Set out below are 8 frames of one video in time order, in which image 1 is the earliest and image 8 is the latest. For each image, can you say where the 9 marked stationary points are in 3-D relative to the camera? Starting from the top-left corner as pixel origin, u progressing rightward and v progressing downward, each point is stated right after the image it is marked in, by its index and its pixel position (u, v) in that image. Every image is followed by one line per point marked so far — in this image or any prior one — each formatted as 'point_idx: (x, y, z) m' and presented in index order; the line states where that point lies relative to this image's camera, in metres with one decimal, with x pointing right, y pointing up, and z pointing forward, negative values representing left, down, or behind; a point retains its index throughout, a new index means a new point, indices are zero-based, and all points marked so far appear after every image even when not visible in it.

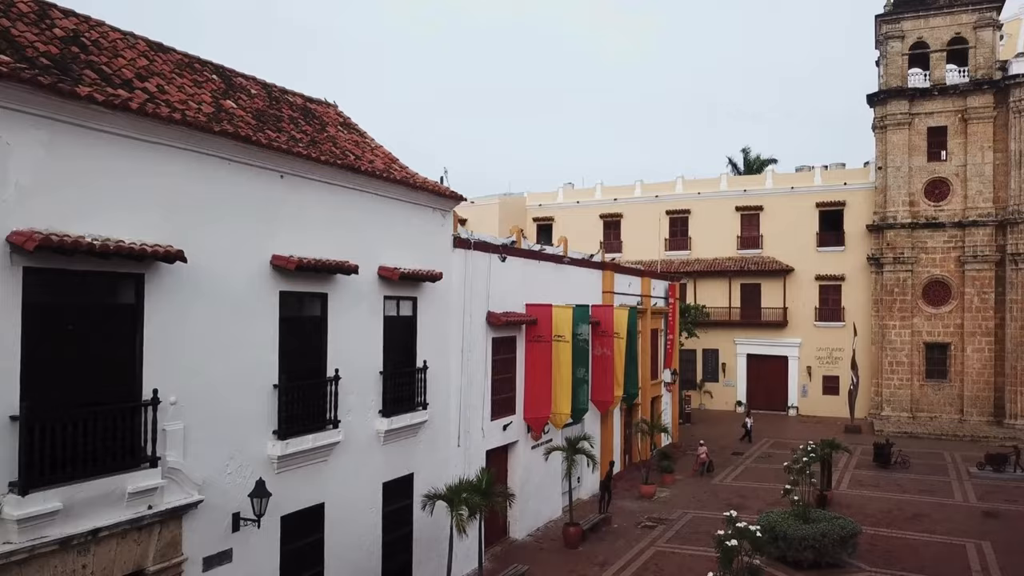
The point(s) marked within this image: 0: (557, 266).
0: (+1.0, +0.5, +18.6) m
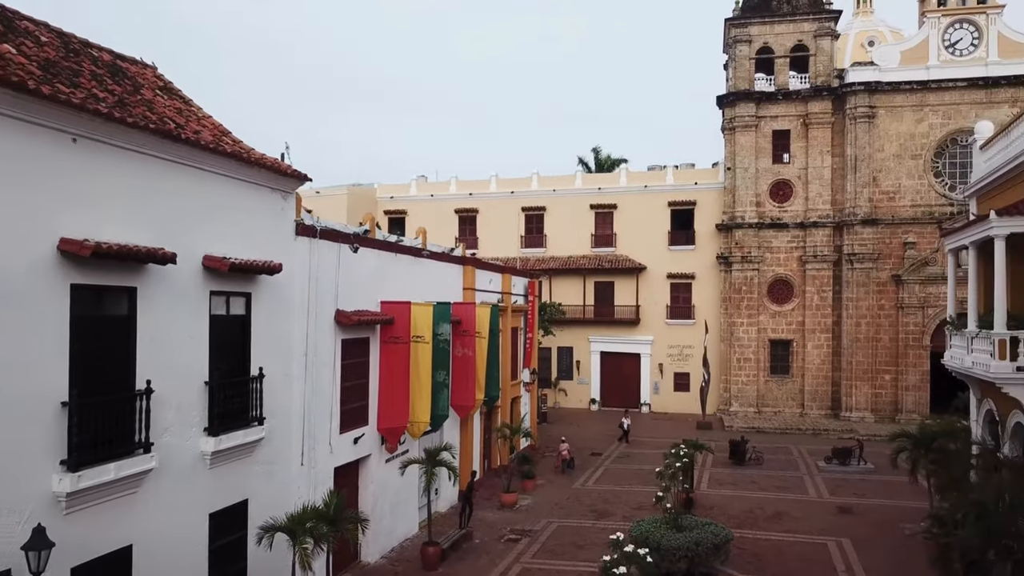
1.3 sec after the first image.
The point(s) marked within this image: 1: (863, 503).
0: (-2.0, +0.6, +17.1) m
1: (+8.1, -5.0, +19.2) m
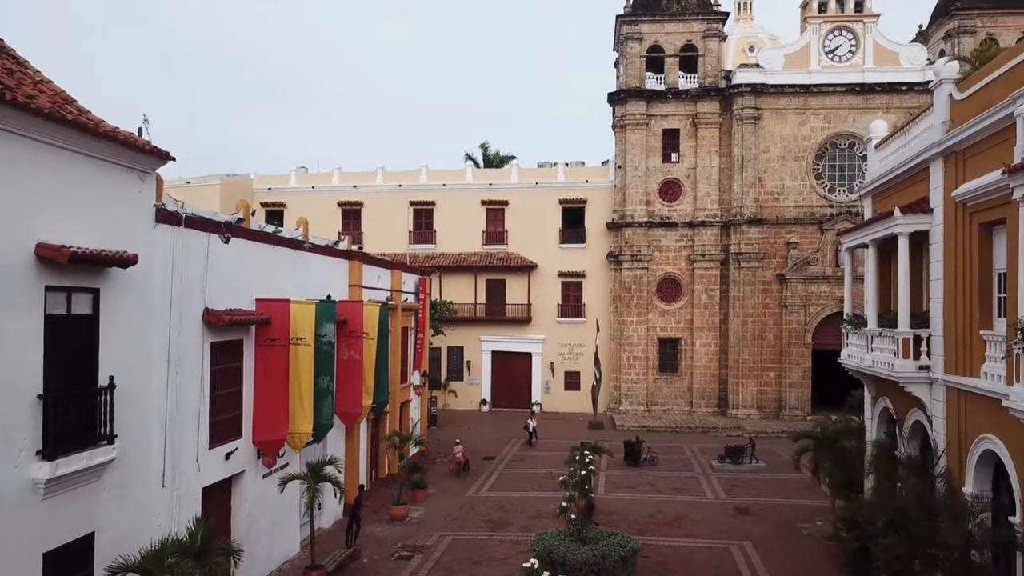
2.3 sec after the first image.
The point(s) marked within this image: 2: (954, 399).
0: (-4.0, +0.6, +15.5) m
1: (+5.7, -5.0, +19.1) m
2: (+6.5, -1.7, +12.3) m
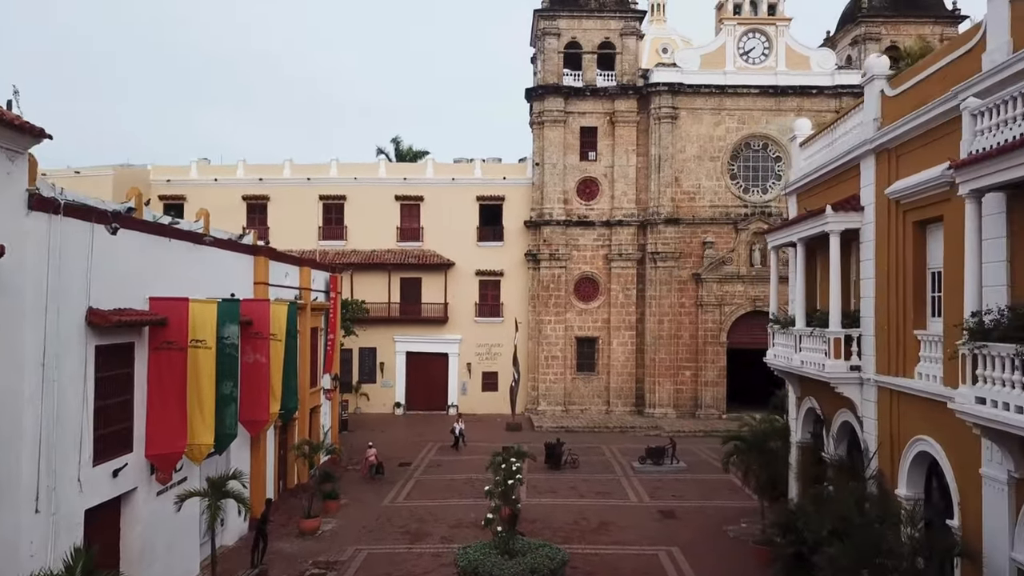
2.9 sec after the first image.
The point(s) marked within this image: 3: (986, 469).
0: (-5.4, +0.7, +14.2) m
1: (+3.9, -4.9, +18.8) m
2: (+5.5, -1.6, +12.1) m
3: (+5.3, -2.0, +9.3) m
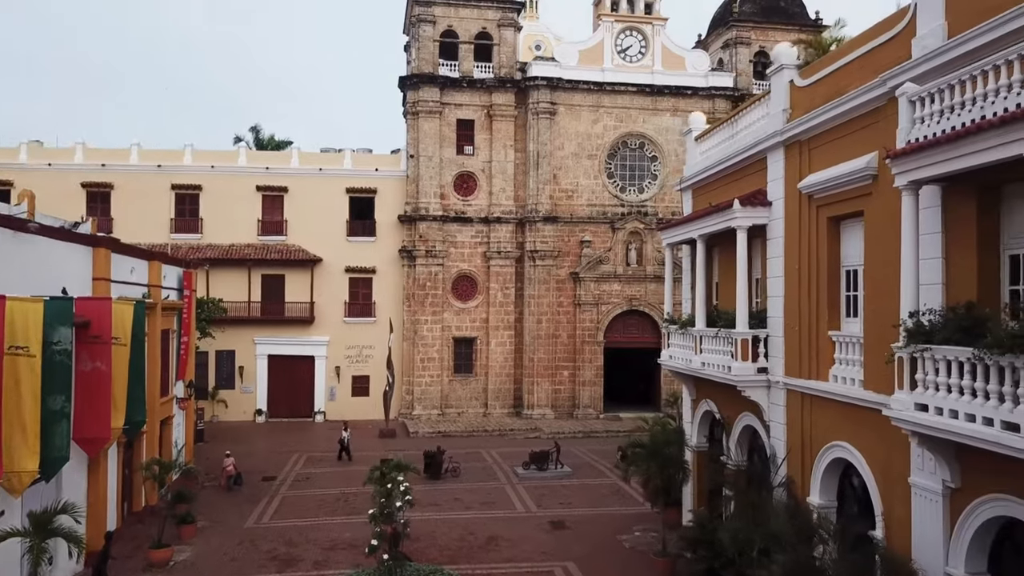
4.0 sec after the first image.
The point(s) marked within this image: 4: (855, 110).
0: (-7.1, +0.7, +11.9) m
1: (+1.3, -4.9, +17.9) m
2: (+4.0, -1.6, +11.6) m
3: (+4.2, -2.0, +8.7) m
4: (+4.2, +2.2, +10.1) m
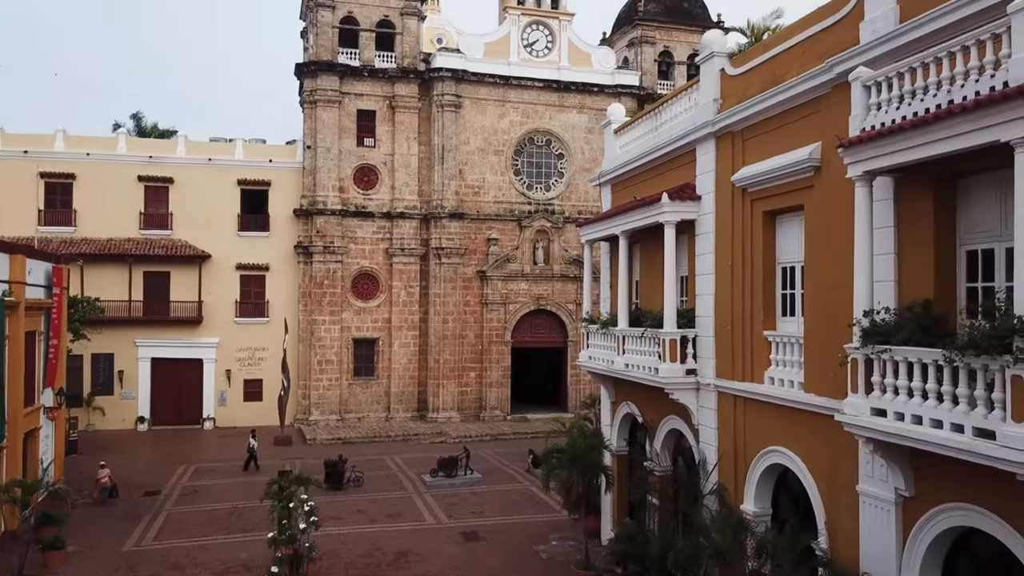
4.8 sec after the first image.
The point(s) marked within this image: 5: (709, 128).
0: (-8.1, +0.8, +10.0) m
1: (-0.5, -4.9, +17.0) m
2: (+2.9, -1.6, +11.1) m
3: (+3.5, -2.0, +8.3) m
4: (+3.3, +2.2, +9.6) m
5: (+2.7, +2.2, +11.5) m
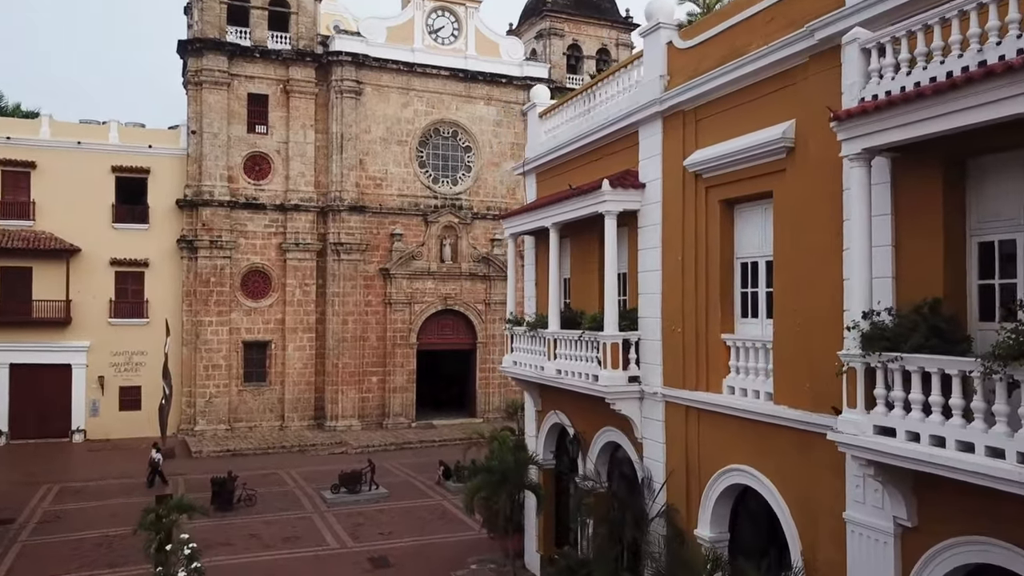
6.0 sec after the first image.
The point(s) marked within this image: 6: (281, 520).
0: (-8.8, +0.8, +7.4) m
1: (-2.1, -4.8, +15.4) m
2: (+2.0, -1.6, +9.9) m
3: (+3.0, -1.9, +7.2) m
4: (+2.6, +2.2, +8.5) m
5: (+1.8, +2.2, +10.3) m
6: (-4.9, -4.9, +17.5) m
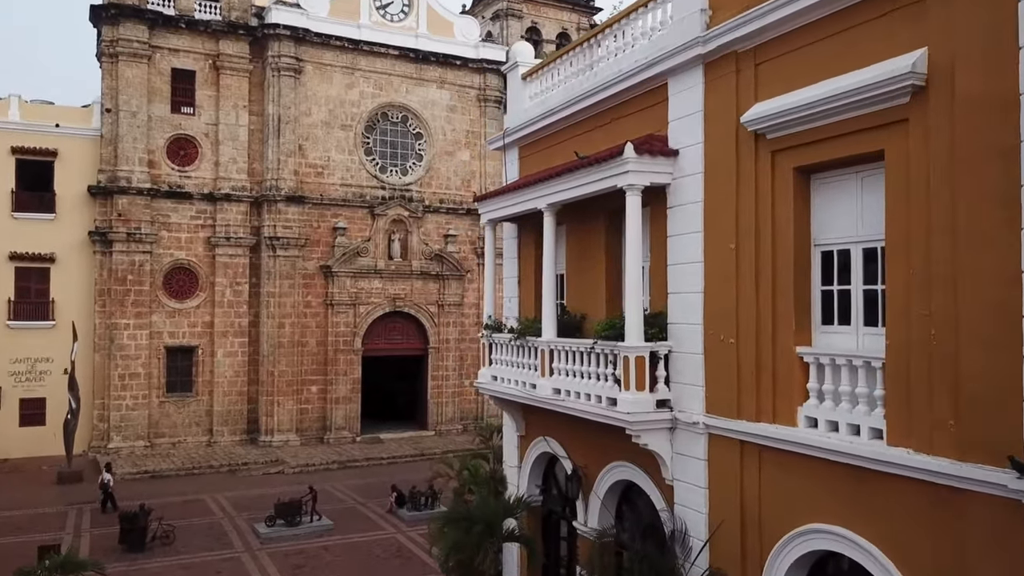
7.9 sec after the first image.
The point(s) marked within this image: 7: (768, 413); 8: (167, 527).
0: (-8.6, +0.9, +4.3) m
1: (-2.6, -4.8, +12.6) m
2: (+2.0, -1.5, +7.5) m
3: (+3.1, -1.9, +4.9) m
4: (+2.7, +2.2, +6.2) m
5: (+1.7, +2.3, +7.9) m
6: (-5.4, -4.8, +14.6) m
7: (+2.2, -1.1, +7.1) m
8: (-6.7, -4.6, +16.0) m
